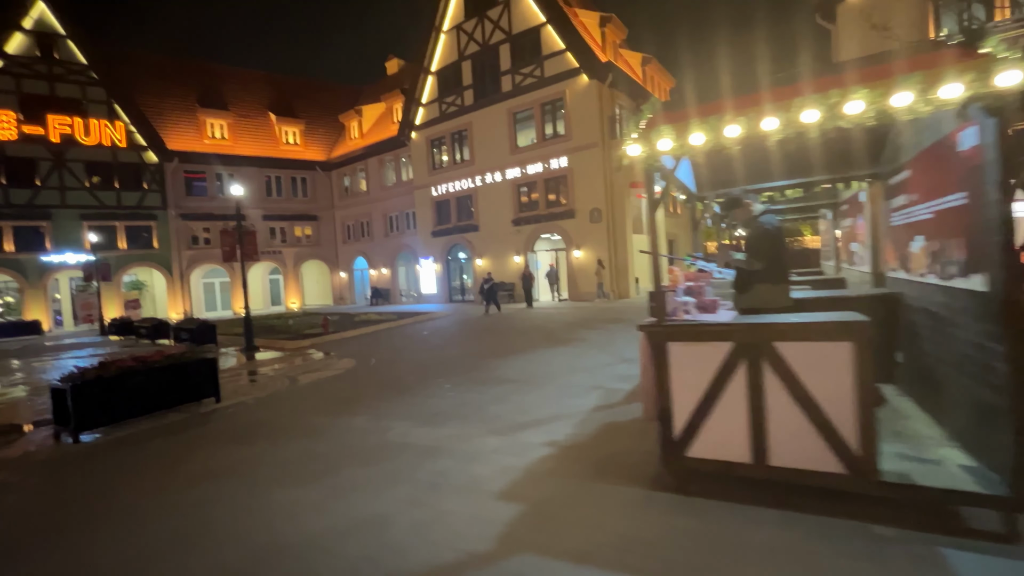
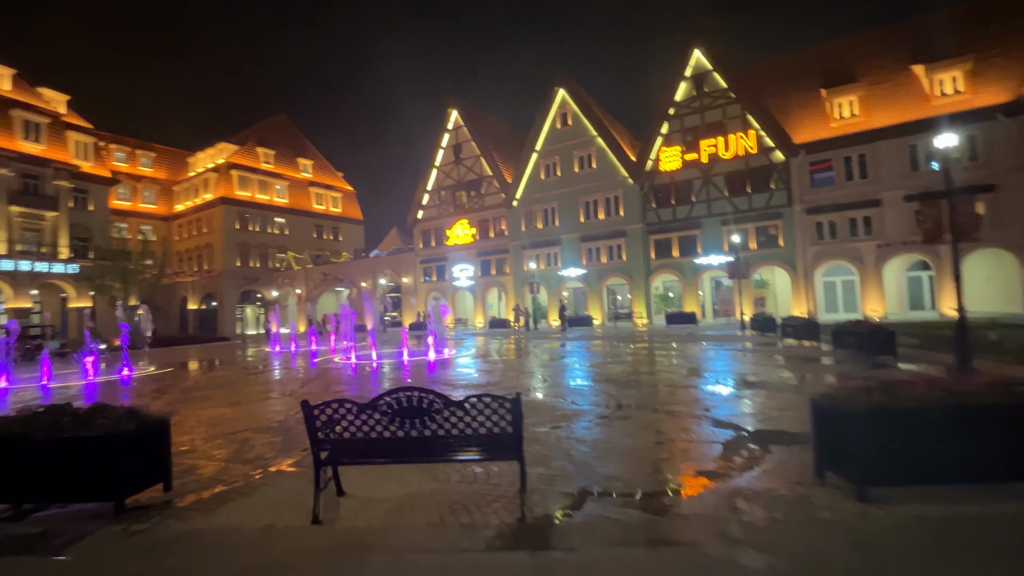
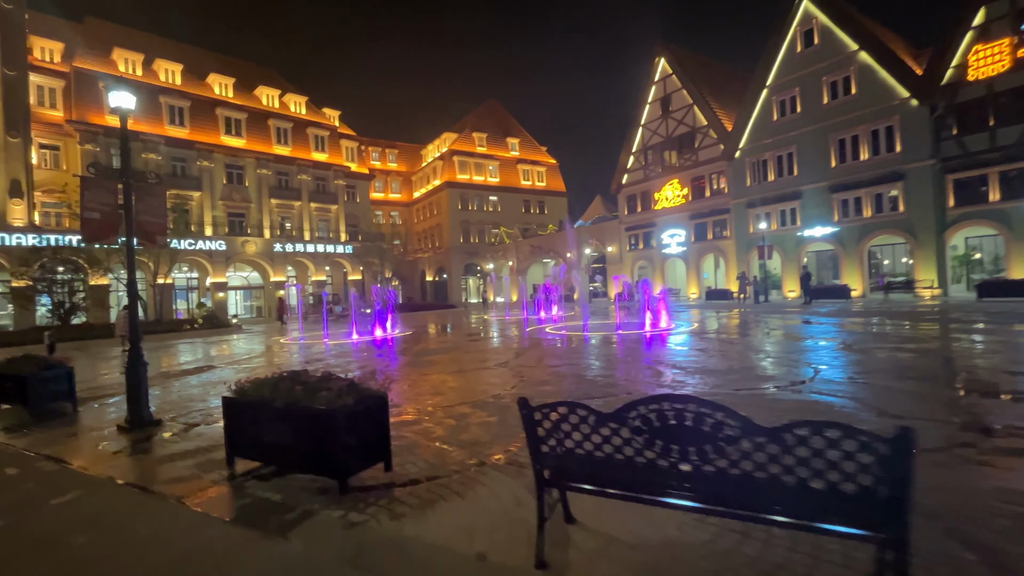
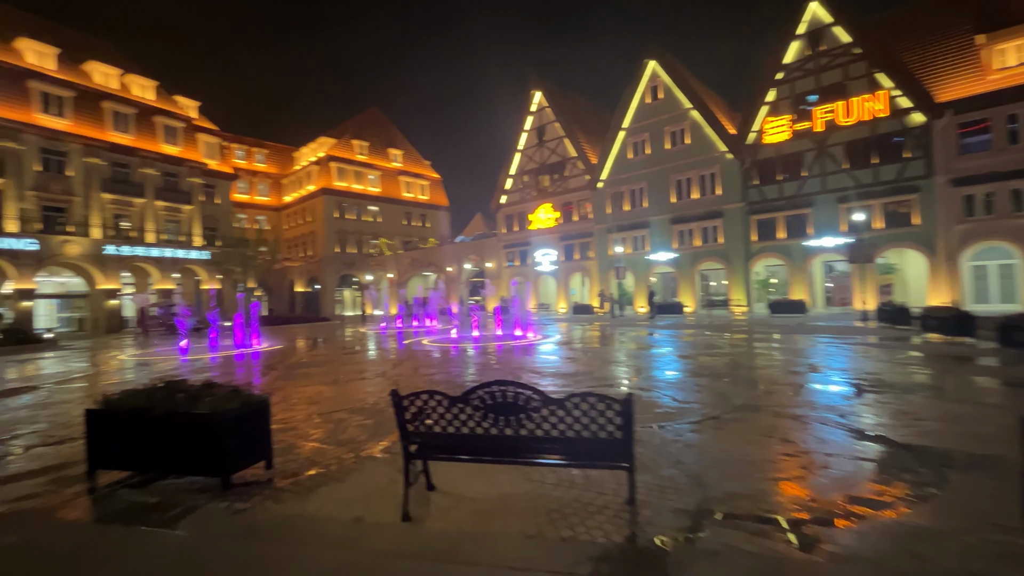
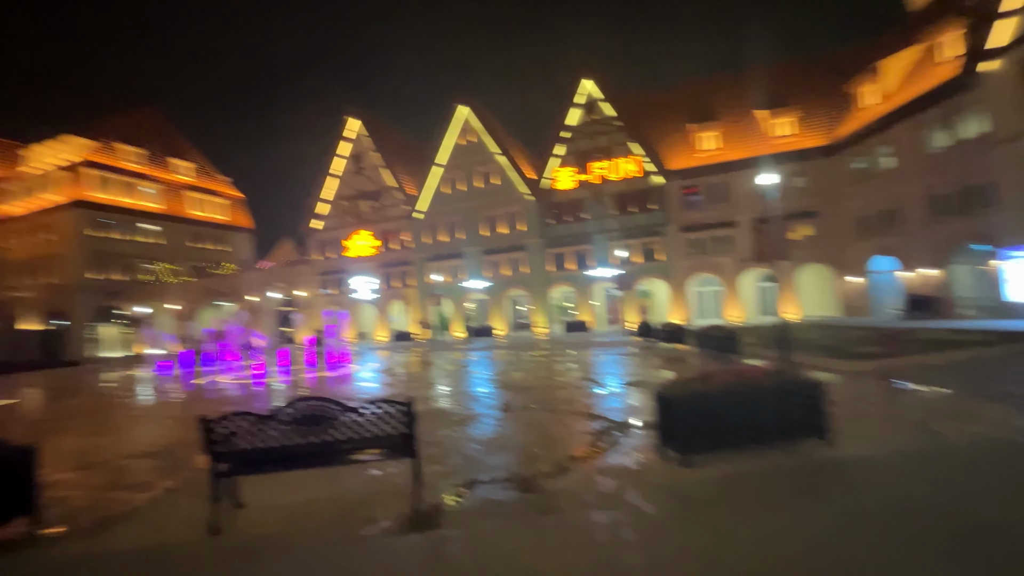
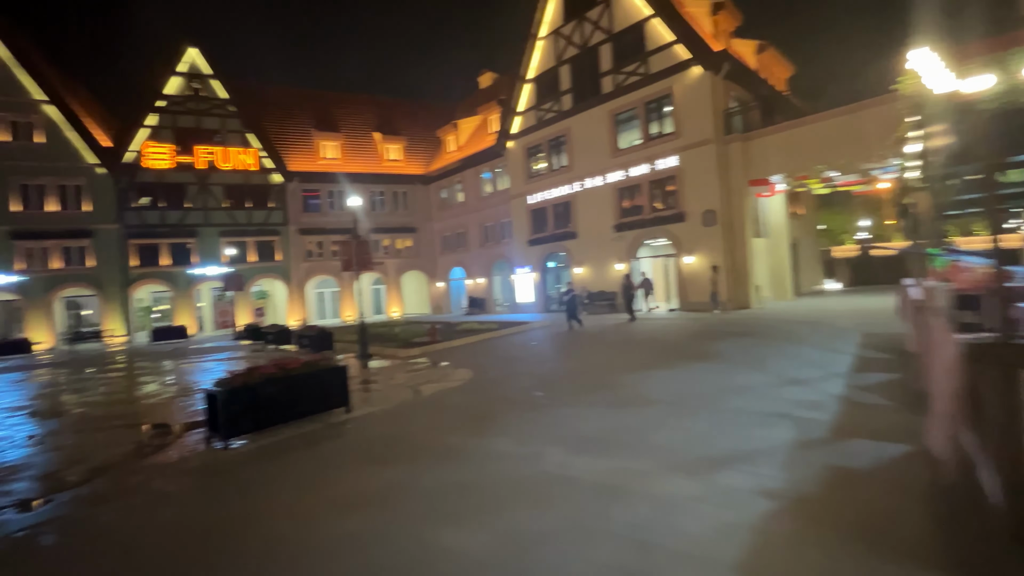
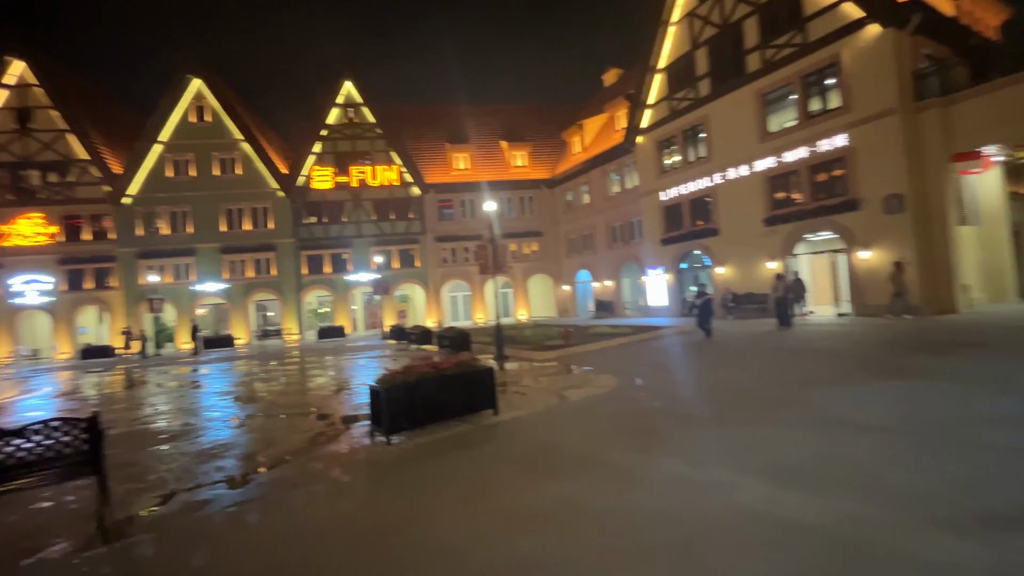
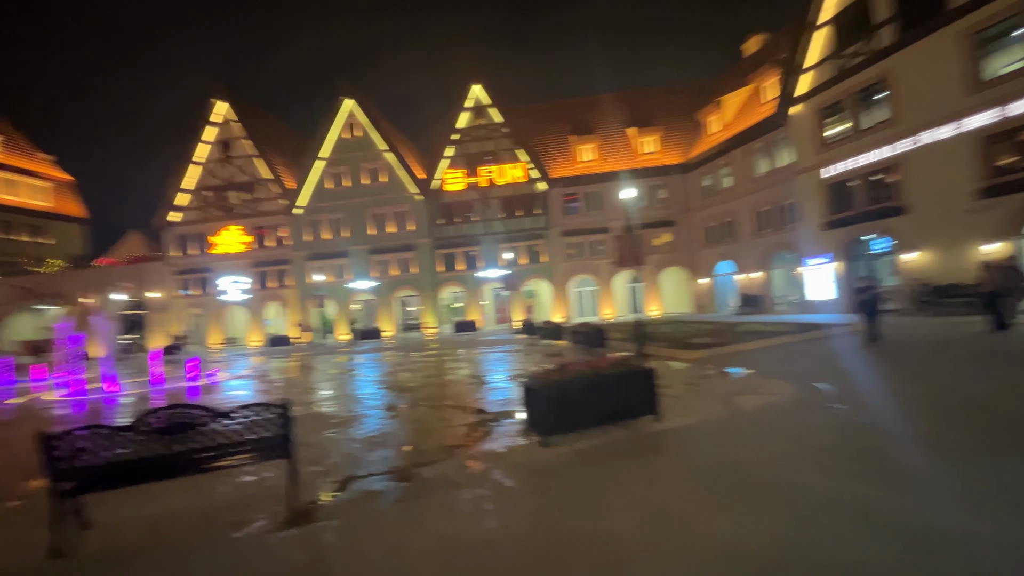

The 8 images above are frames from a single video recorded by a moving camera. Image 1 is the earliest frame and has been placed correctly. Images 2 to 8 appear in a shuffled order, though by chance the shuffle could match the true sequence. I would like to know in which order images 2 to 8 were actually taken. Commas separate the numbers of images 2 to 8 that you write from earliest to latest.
6, 7, 8, 5, 2, 4, 3
